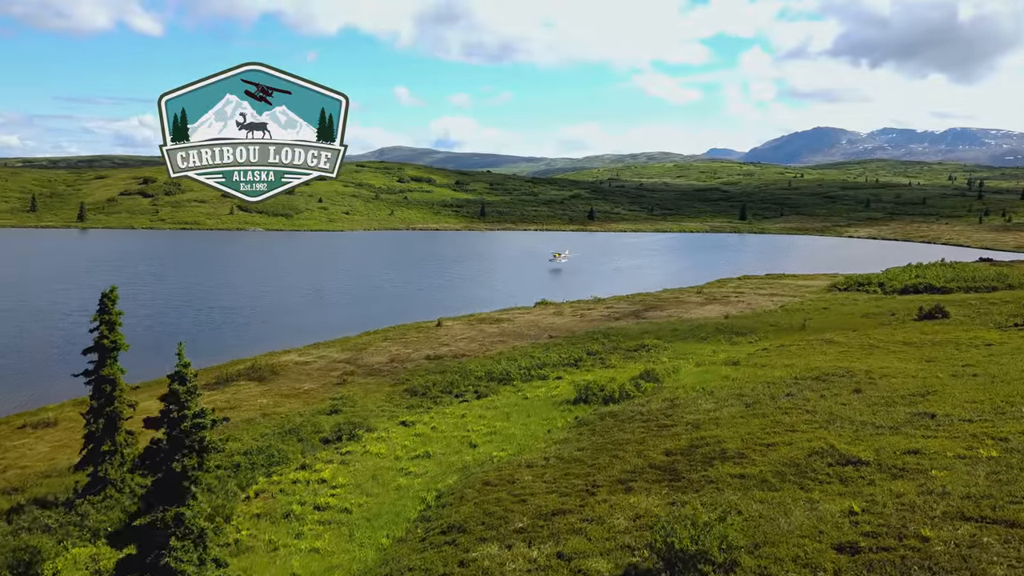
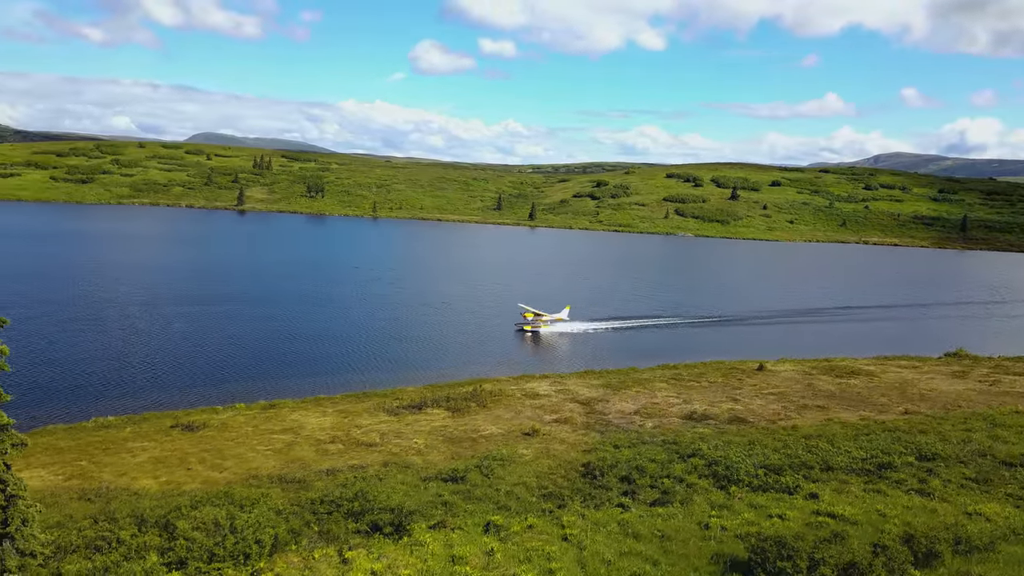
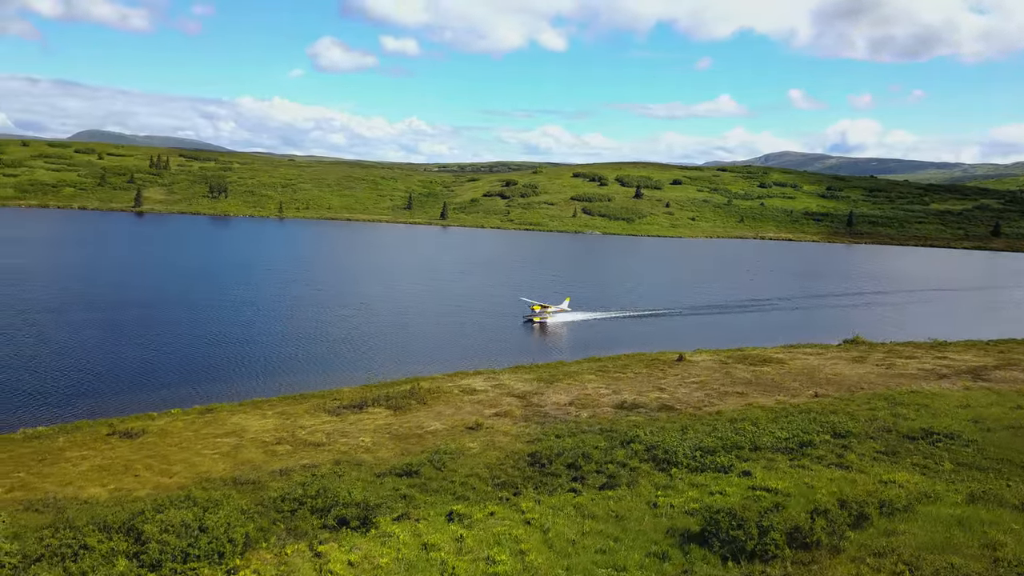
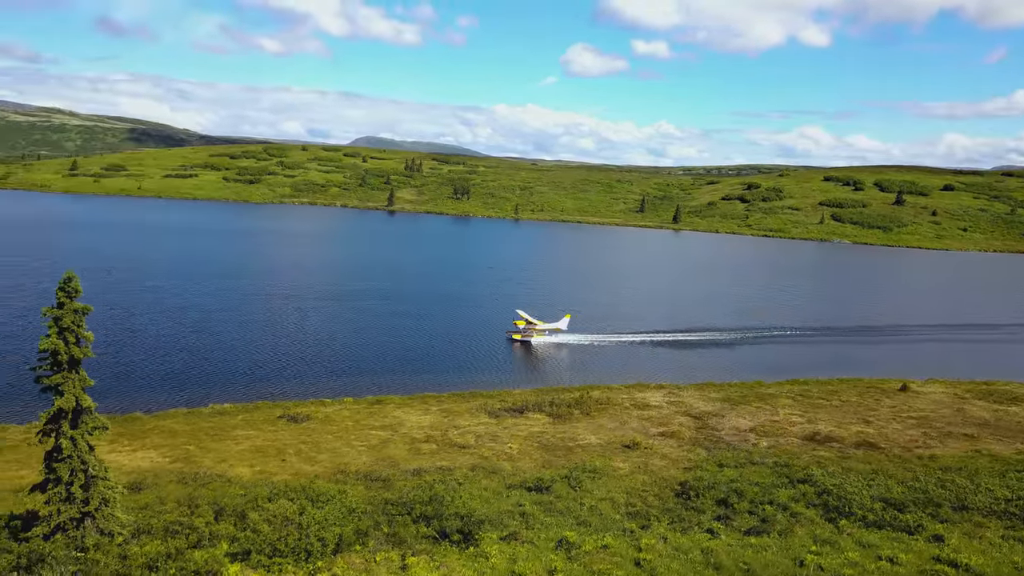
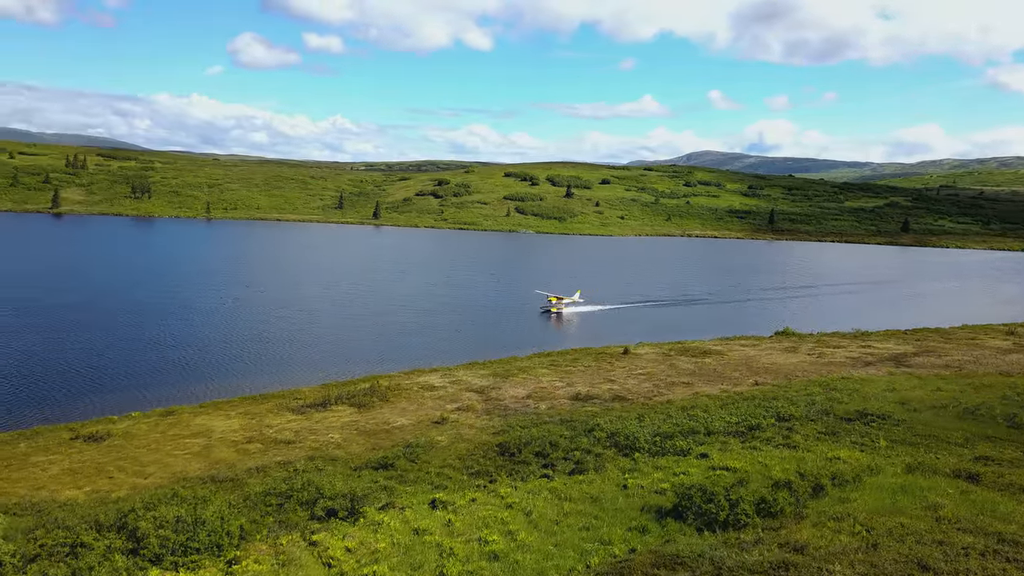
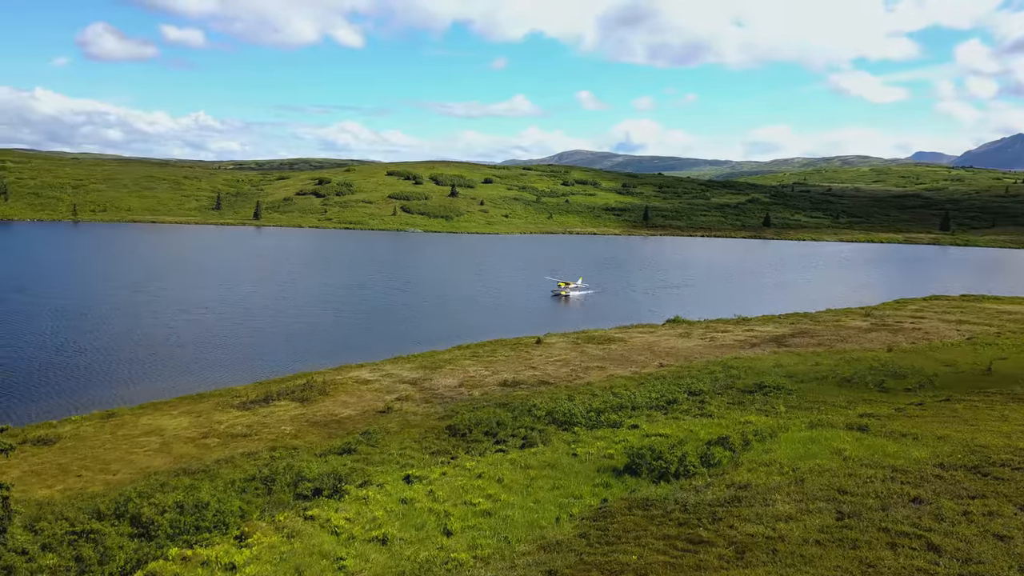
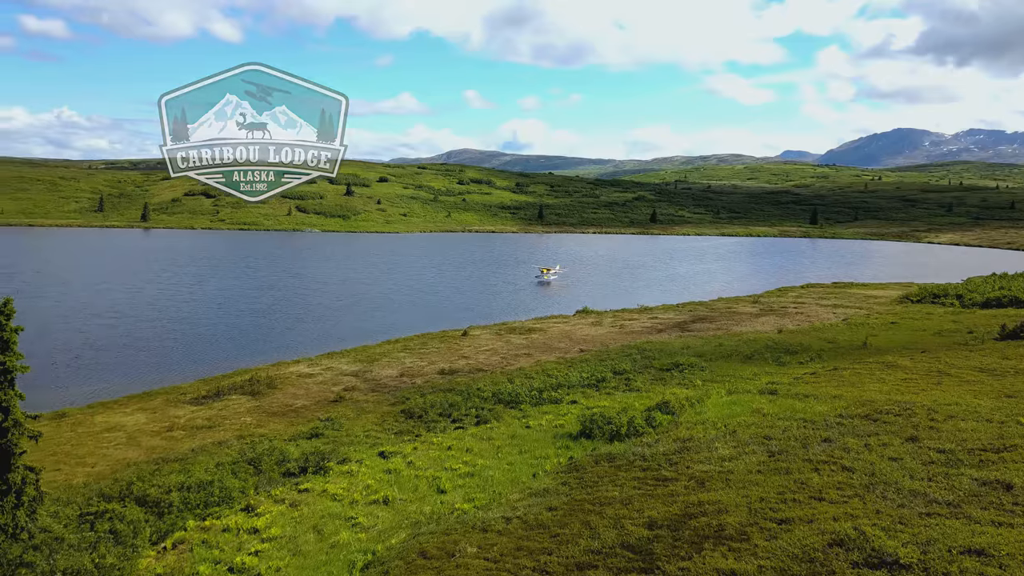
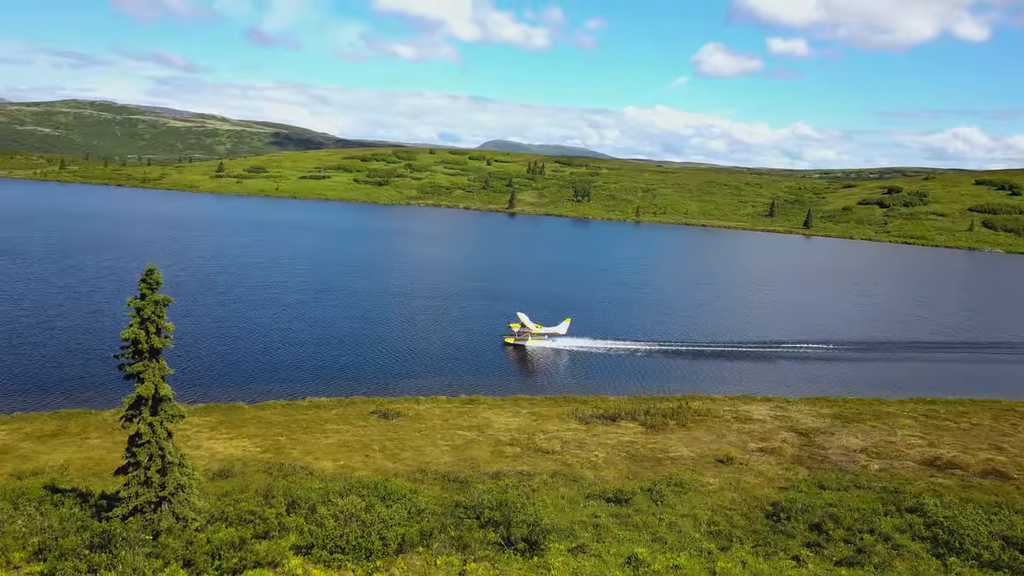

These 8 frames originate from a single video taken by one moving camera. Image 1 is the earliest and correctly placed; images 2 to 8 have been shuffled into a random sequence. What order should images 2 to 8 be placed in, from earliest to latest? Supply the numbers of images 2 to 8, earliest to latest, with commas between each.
7, 6, 5, 3, 2, 4, 8
